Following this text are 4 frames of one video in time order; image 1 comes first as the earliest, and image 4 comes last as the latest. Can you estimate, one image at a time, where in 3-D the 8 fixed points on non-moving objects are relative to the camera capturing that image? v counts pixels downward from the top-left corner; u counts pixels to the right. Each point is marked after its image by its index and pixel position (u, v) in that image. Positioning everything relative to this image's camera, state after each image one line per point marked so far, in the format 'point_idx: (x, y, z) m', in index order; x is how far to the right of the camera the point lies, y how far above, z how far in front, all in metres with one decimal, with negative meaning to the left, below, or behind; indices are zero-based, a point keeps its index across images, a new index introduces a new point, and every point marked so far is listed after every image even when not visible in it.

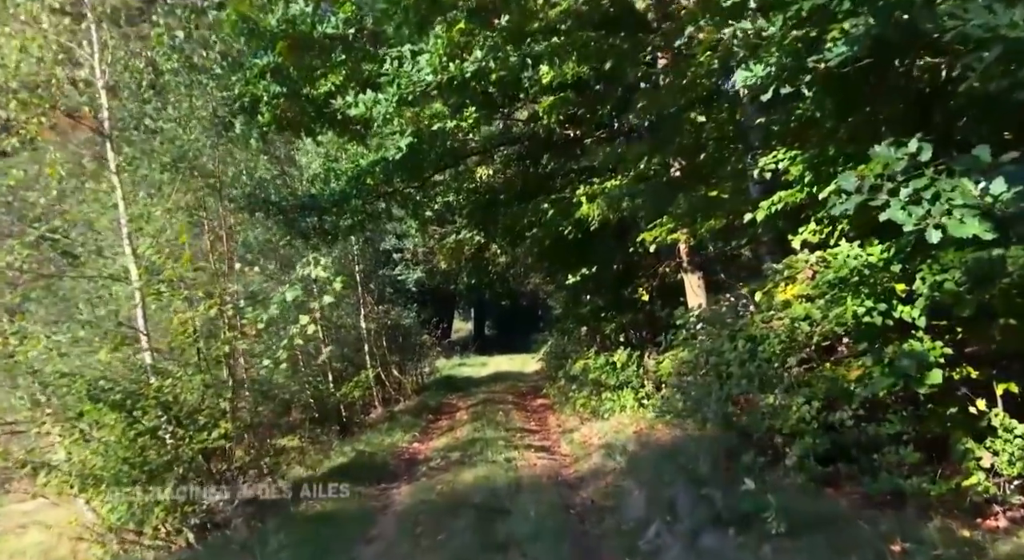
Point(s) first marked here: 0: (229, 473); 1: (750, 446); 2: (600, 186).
0: (-2.9, -2.0, +8.6) m
1: (+2.0, -1.4, +7.2) m
2: (+1.1, +1.2, +10.3) m
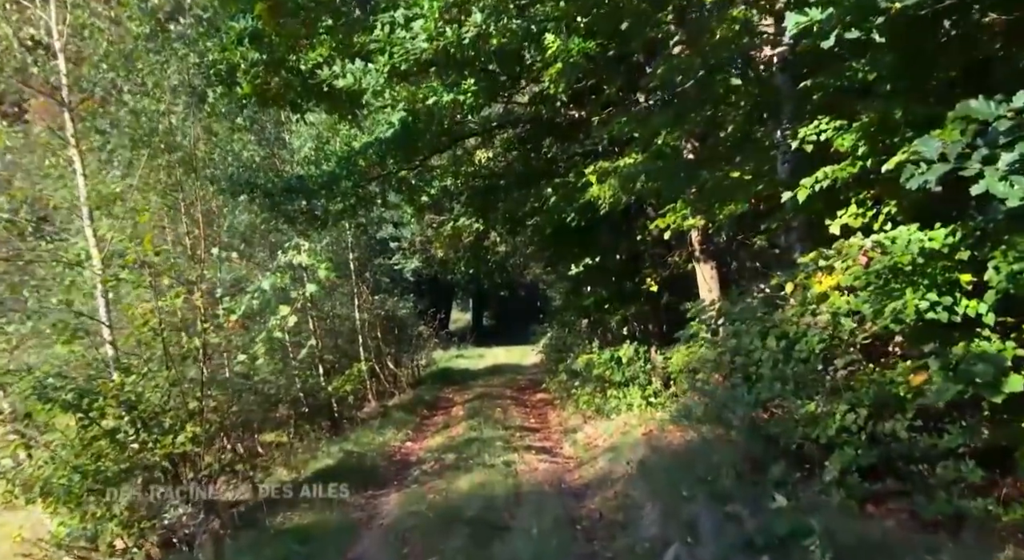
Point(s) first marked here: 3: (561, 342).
0: (-2.9, -1.8, +7.8) m
1: (+2.0, -1.3, +6.4) m
2: (+1.1, +1.3, +9.5) m
3: (+1.2, -1.5, +20.0) m
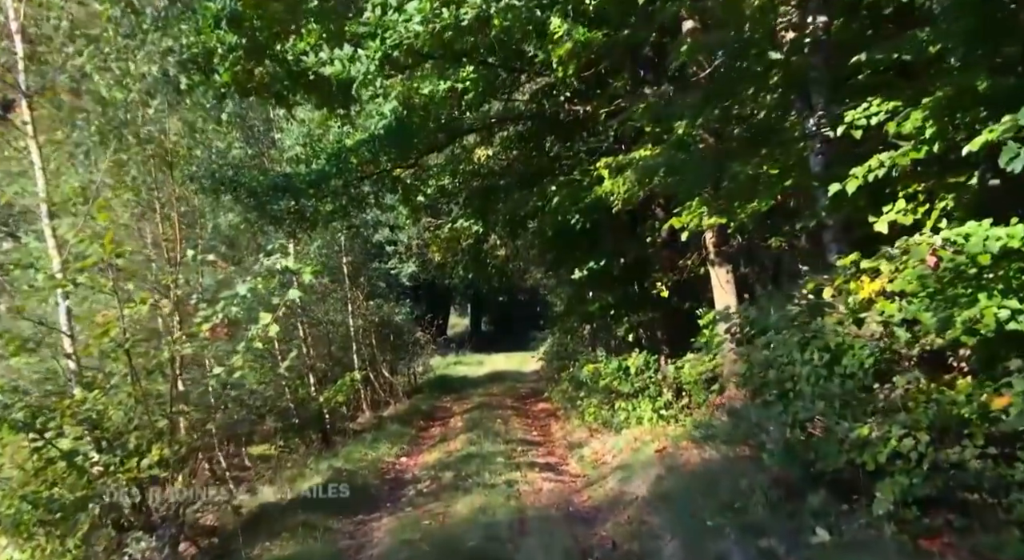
0: (-2.9, -1.9, +7.1) m
1: (+2.0, -1.4, +5.6) m
2: (+1.1, +1.2, +8.8) m
3: (+1.2, -1.6, +19.2) m
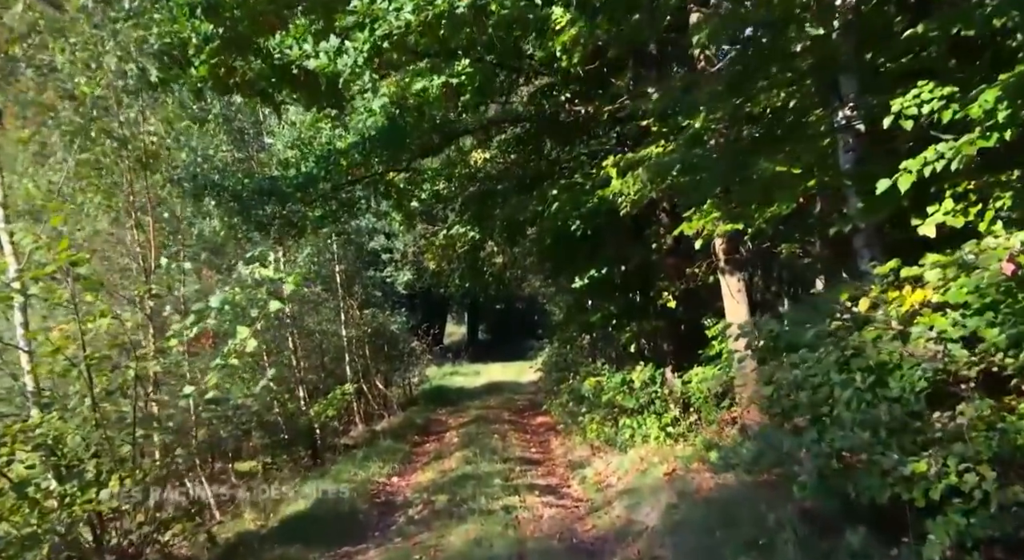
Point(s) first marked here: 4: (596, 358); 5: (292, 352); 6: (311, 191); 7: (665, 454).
0: (-2.9, -2.0, +6.4) m
1: (+2.0, -1.4, +5.0) m
2: (+1.1, +1.1, +8.2) m
3: (+1.1, -1.8, +18.6) m
4: (+1.6, -1.5, +16.0) m
5: (-4.1, -1.3, +15.8) m
6: (-2.6, +1.2, +11.0) m
7: (+1.7, -2.0, +9.6) m
